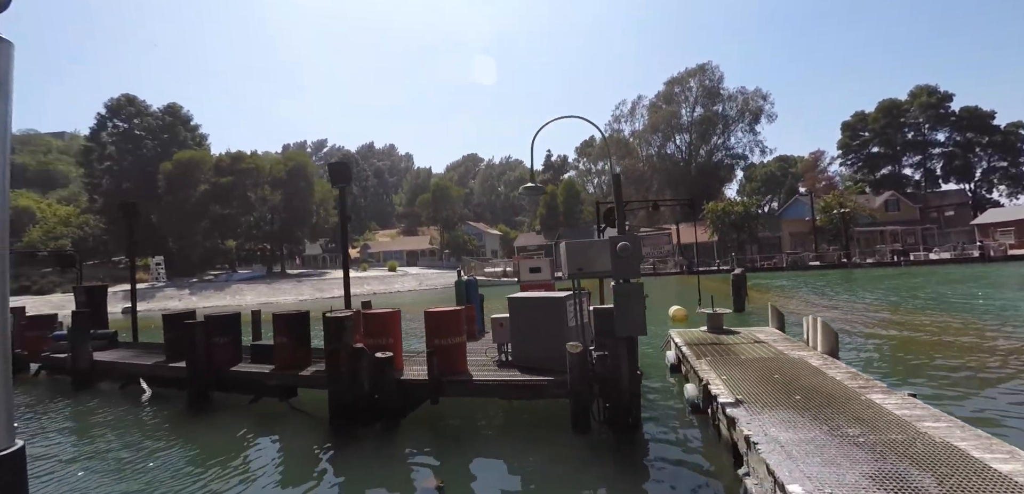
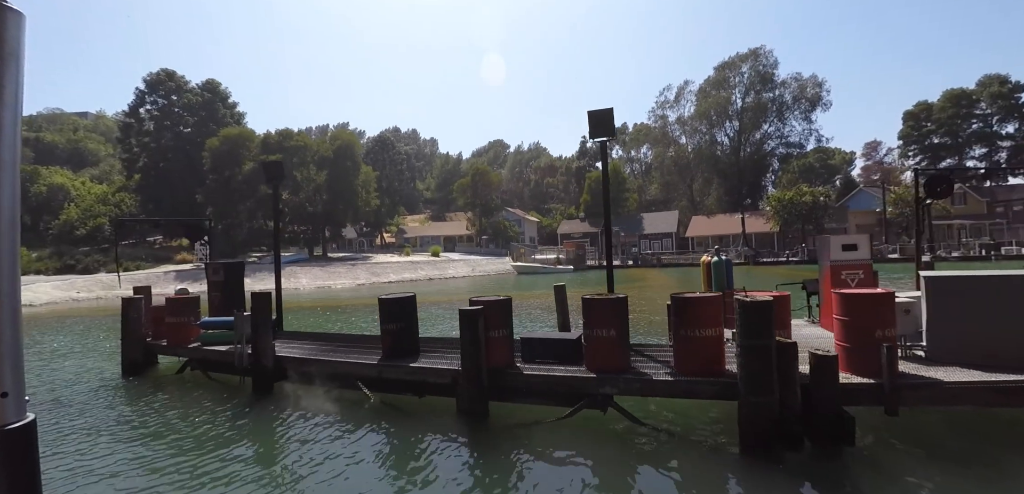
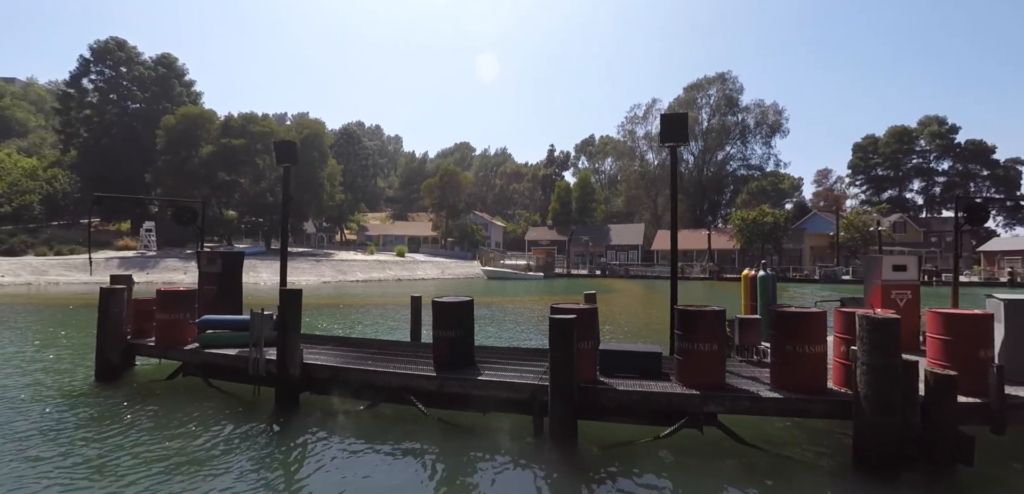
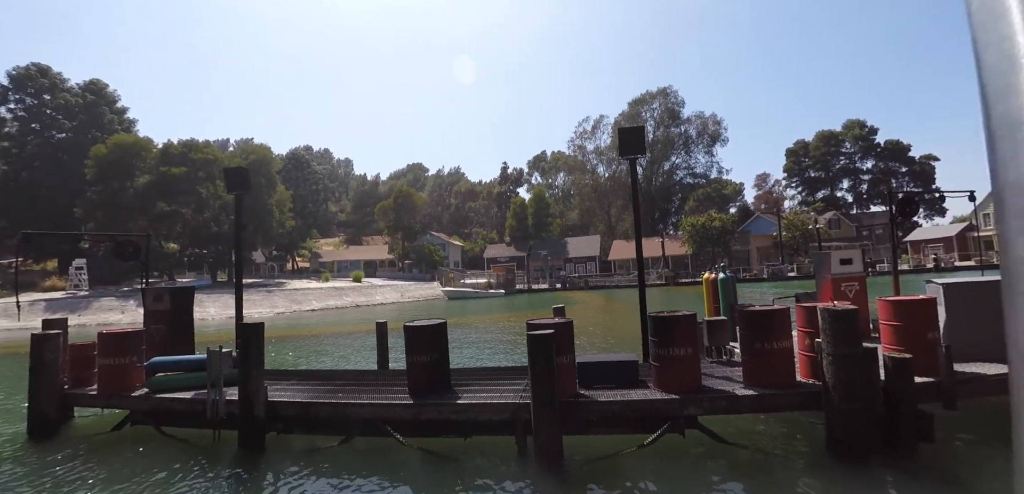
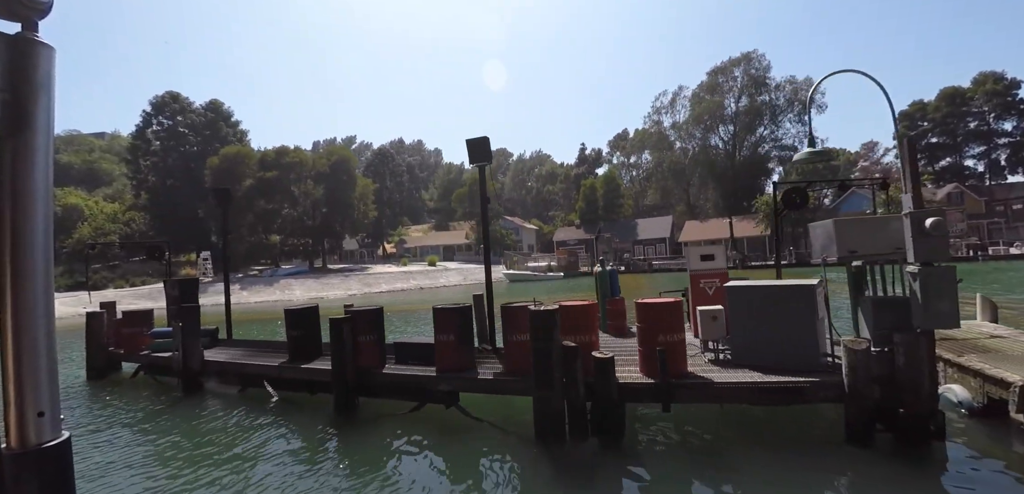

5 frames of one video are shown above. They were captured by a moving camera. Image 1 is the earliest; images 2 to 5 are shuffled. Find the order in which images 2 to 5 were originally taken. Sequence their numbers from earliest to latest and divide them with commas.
5, 2, 3, 4
